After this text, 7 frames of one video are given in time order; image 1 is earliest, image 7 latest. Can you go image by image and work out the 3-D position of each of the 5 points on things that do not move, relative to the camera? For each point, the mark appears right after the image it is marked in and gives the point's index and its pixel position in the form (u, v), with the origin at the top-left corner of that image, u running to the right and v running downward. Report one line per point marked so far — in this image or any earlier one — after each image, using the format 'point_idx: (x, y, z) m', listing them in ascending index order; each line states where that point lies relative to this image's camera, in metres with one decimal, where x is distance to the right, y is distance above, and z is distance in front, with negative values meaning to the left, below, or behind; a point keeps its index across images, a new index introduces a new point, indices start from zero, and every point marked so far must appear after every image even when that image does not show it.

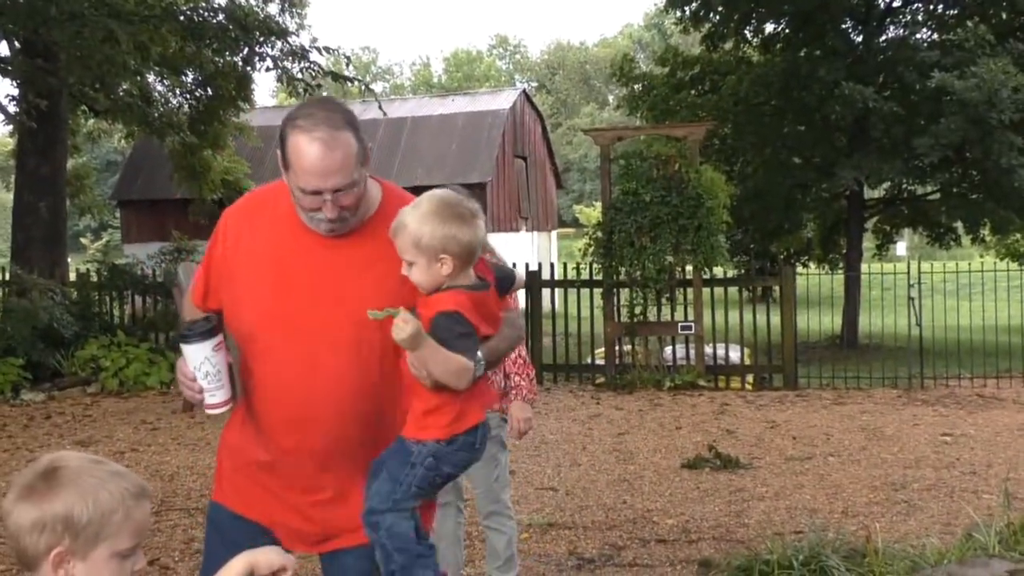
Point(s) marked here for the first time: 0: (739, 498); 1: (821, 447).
0: (+1.1, -0.9, +5.0) m
1: (+1.8, -0.8, +6.1) m
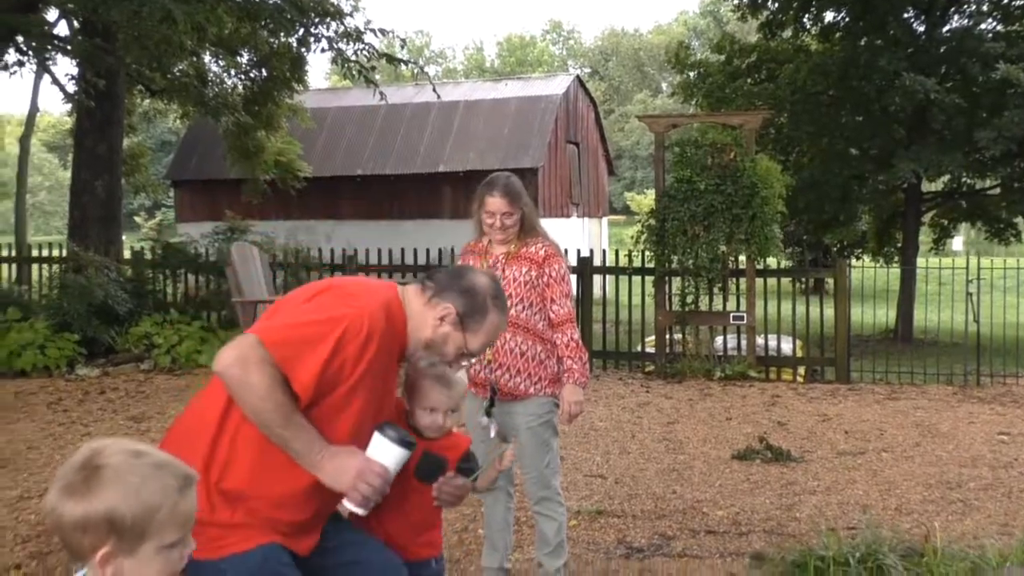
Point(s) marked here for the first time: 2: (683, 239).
0: (+1.3, -0.9, +4.9) m
1: (+2.1, -0.8, +6.0) m
2: (+1.8, +0.7, +10.8) m
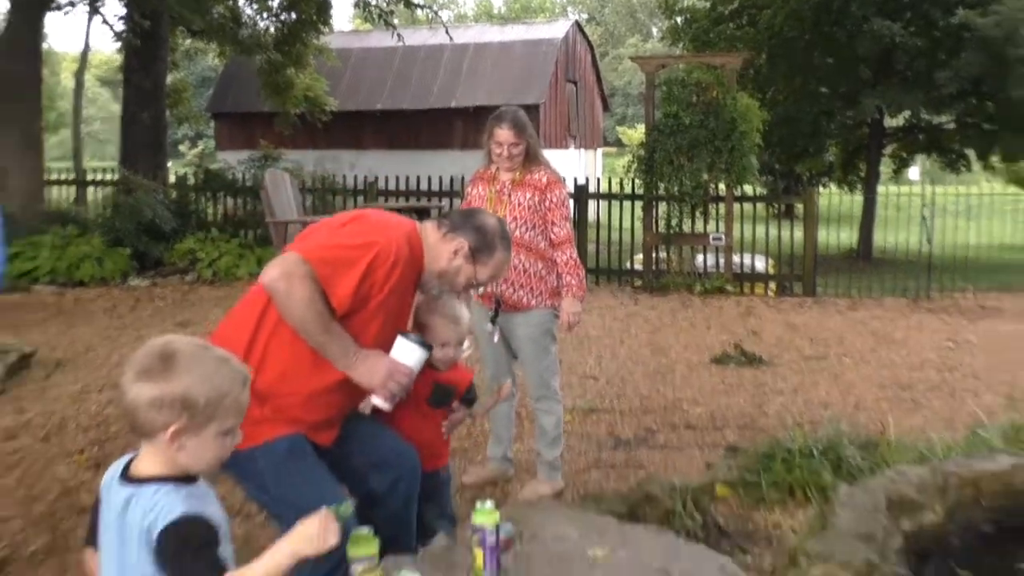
0: (+1.3, -0.5, +5.5) m
1: (+2.1, -0.3, +6.6) m
2: (+1.8, +1.3, +11.3) m
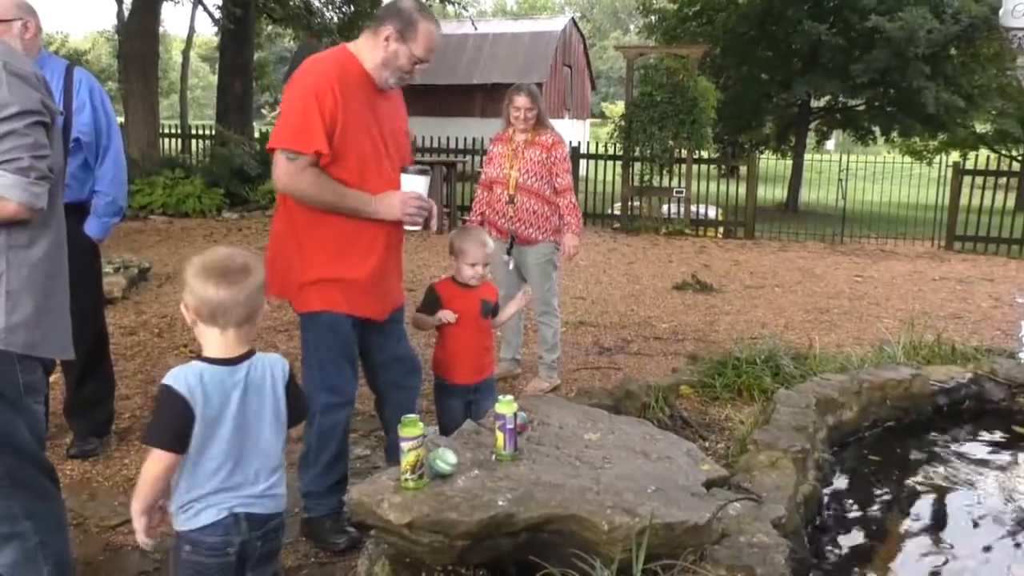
0: (+1.3, -0.2, +6.8) m
1: (+2.0, 0.0, +7.9) m
2: (+1.6, +1.8, +12.5) m
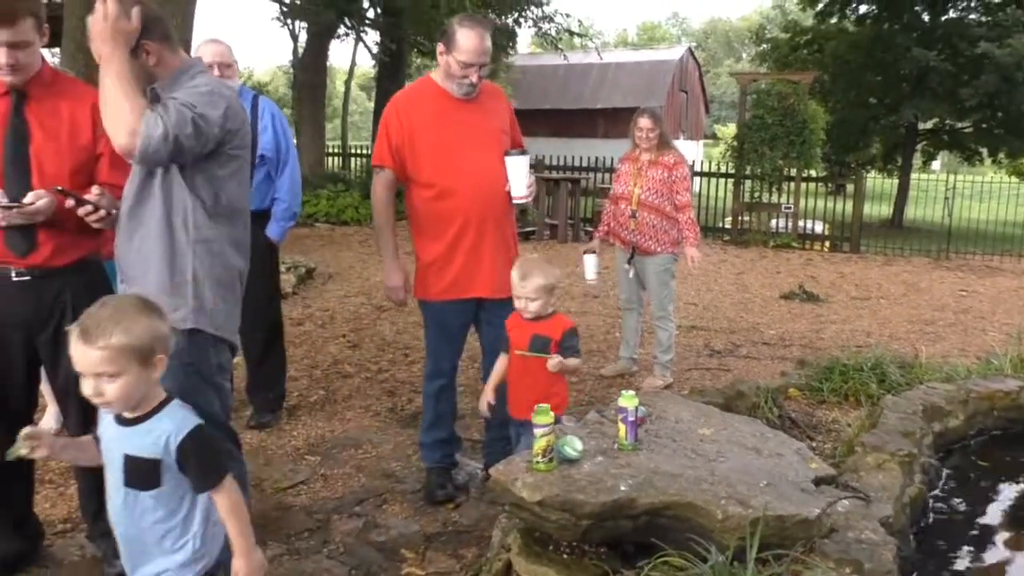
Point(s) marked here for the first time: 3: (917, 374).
0: (+2.1, -0.3, +7.1) m
1: (+3.0, -0.1, +8.2) m
2: (+3.0, +1.6, +12.9) m
3: (+2.4, -0.5, +6.2) m
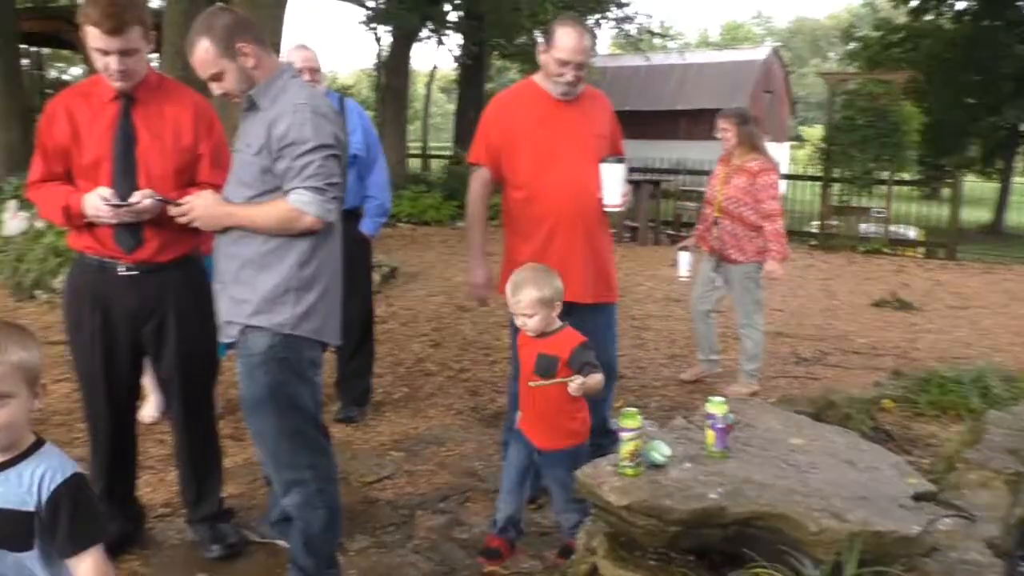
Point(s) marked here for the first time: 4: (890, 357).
0: (+2.7, -0.3, +6.9) m
1: (+3.5, -0.2, +7.9) m
2: (+3.9, +1.5, +12.6) m
3: (+2.9, -0.6, +5.9) m
4: (+2.3, -0.4, +6.4) m
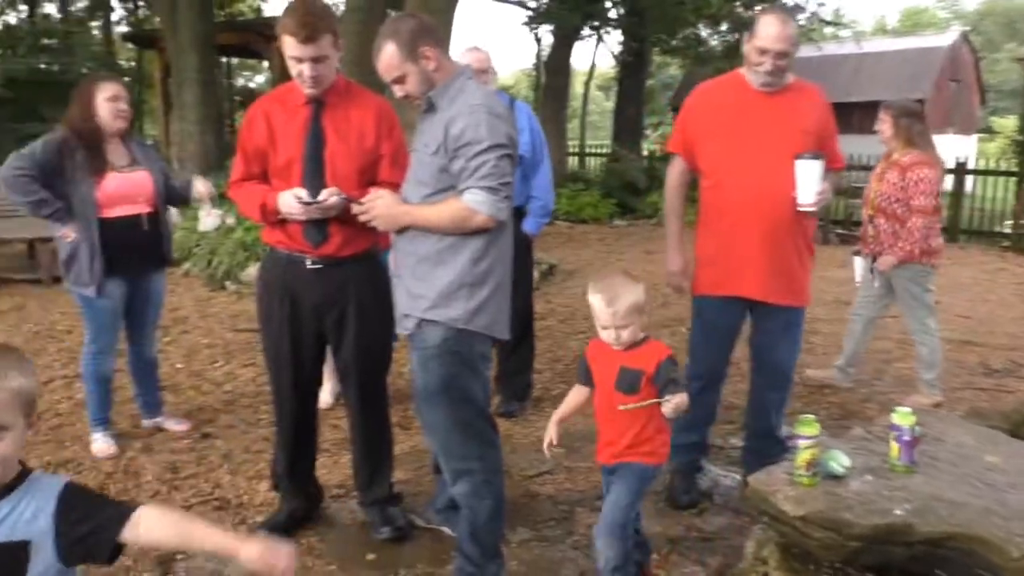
0: (+3.6, -0.4, +6.2) m
1: (+4.7, -0.2, +7.1) m
2: (+5.7, +1.4, +11.7) m
3: (+3.7, -0.6, +5.2) m
4: (+3.2, -0.5, +5.7) m
